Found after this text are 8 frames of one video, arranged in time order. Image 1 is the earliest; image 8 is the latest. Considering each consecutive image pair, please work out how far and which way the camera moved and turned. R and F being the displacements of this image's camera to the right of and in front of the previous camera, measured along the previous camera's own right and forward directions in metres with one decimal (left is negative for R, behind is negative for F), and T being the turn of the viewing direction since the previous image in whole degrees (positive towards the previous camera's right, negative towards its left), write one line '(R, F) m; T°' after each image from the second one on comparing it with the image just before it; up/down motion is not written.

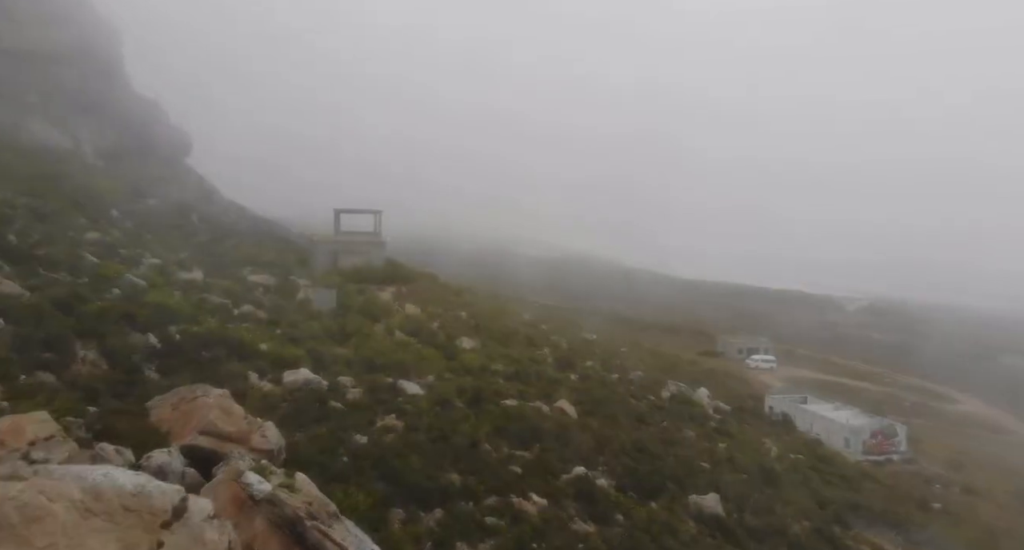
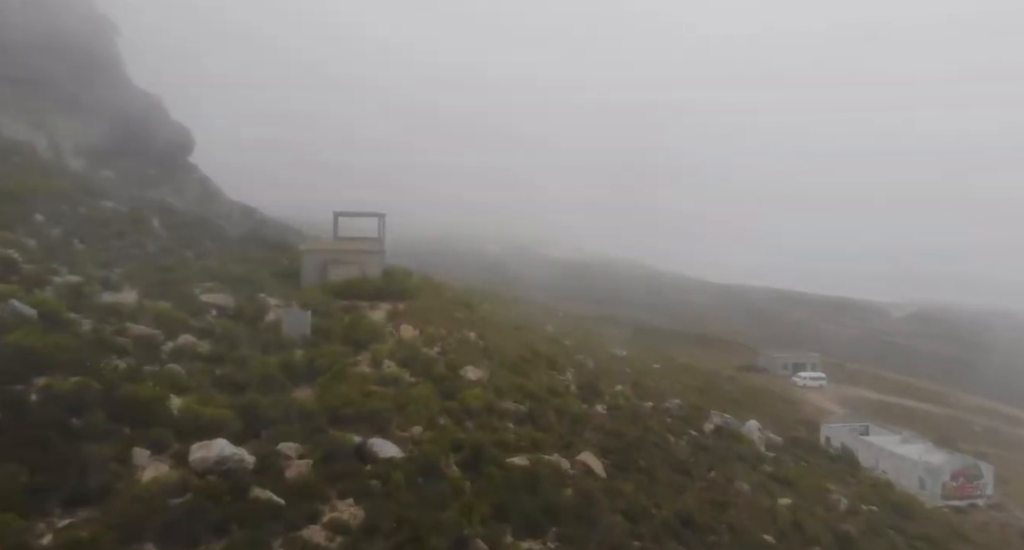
(+0.3, +3.3) m; -3°
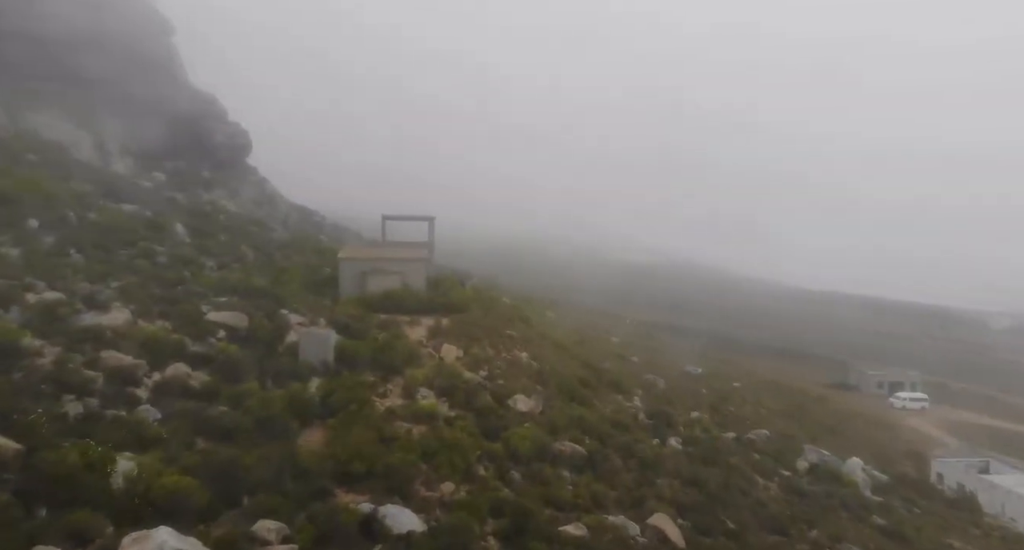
(+0.1, +2.4) m; -6°
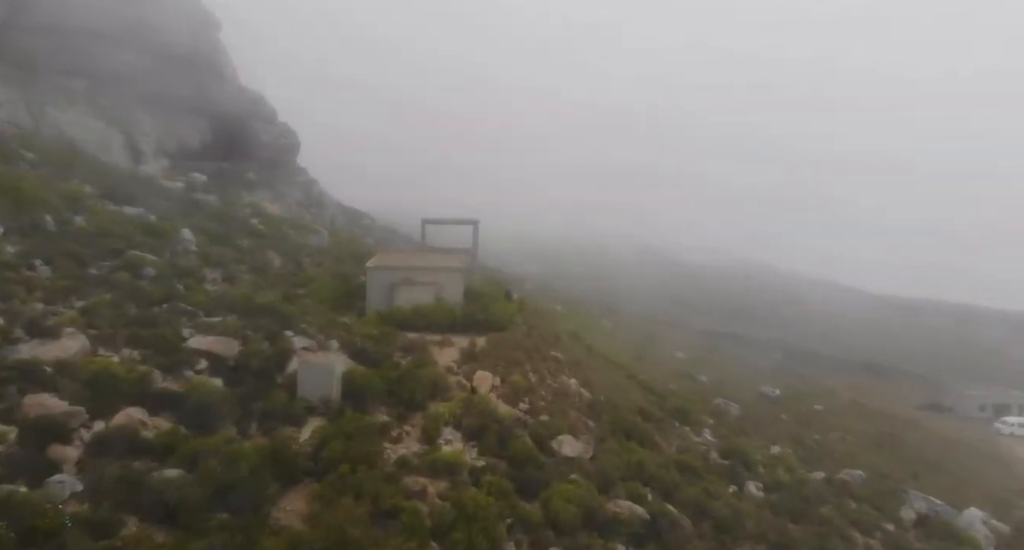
(+0.2, +2.4) m; -5°
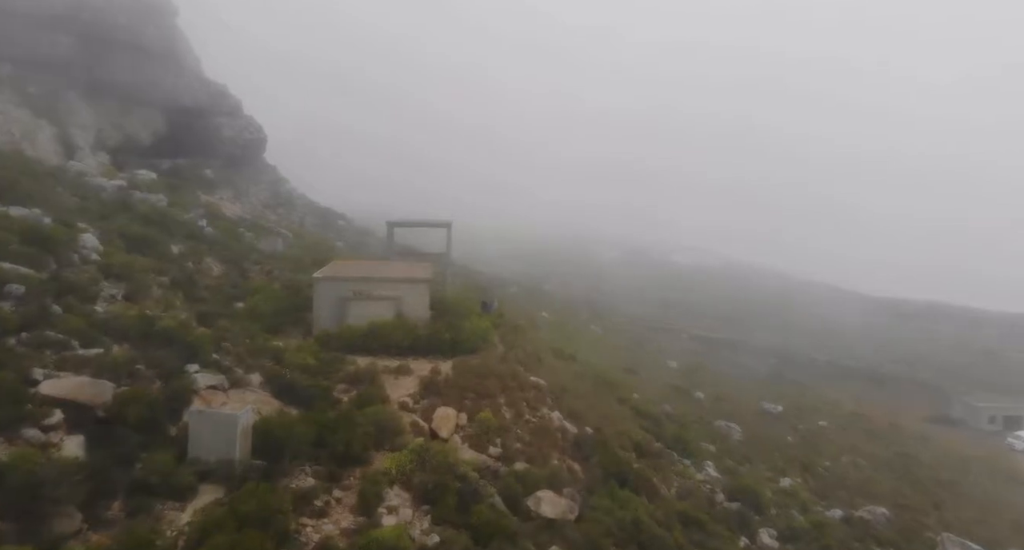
(+0.3, +2.3) m; +1°
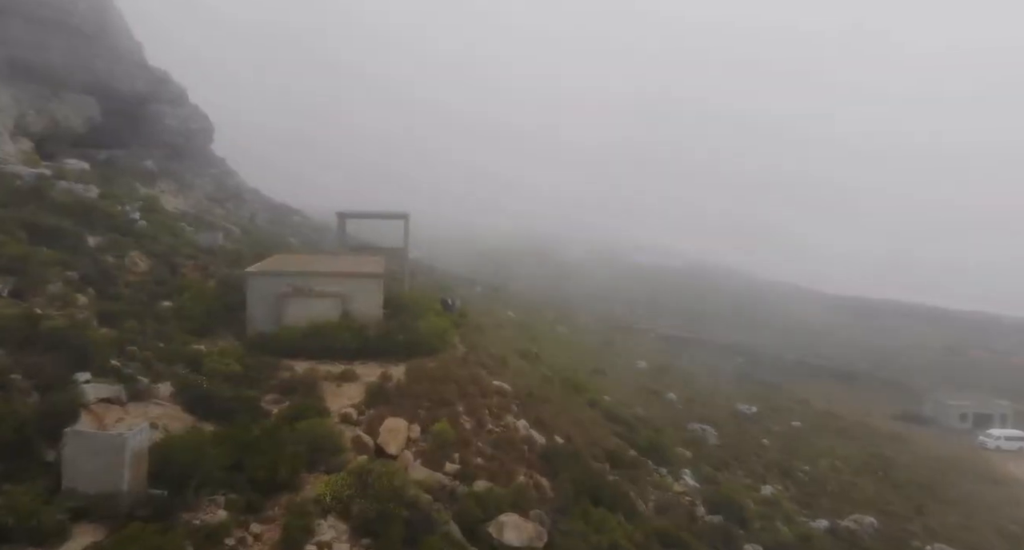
(+0.1, +1.3) m; +3°
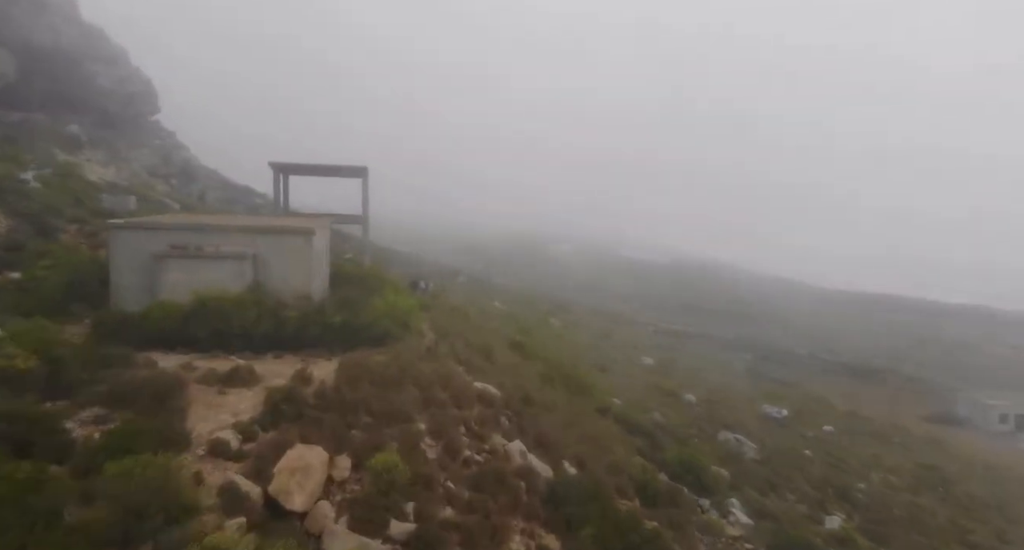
(0.0, +3.6) m; +1°
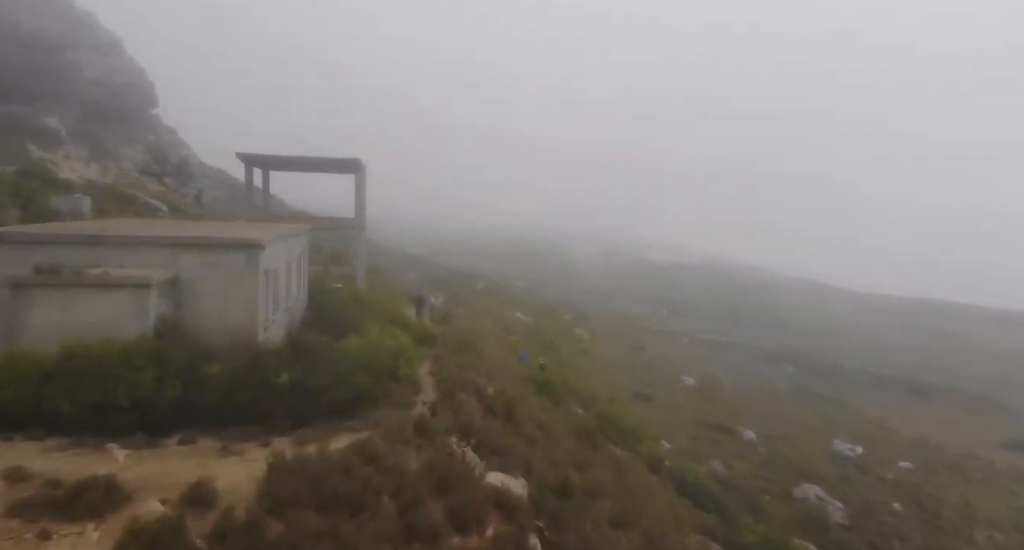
(-0.1, +2.6) m; -2°
